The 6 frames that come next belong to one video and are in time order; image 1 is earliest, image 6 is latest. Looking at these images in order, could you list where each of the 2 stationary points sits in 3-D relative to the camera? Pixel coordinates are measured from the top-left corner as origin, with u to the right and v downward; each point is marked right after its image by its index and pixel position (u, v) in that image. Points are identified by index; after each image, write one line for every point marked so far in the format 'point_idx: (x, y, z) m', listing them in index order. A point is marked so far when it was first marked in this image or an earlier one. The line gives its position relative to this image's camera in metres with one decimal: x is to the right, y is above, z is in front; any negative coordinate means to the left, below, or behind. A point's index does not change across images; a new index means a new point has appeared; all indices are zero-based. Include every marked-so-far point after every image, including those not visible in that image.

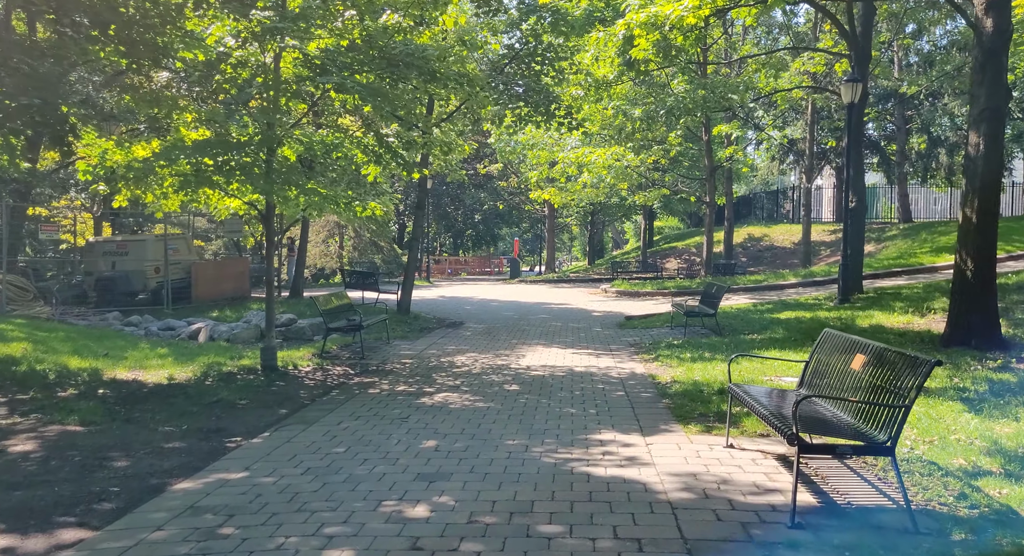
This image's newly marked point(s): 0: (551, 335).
0: (+0.7, -1.0, +12.8) m
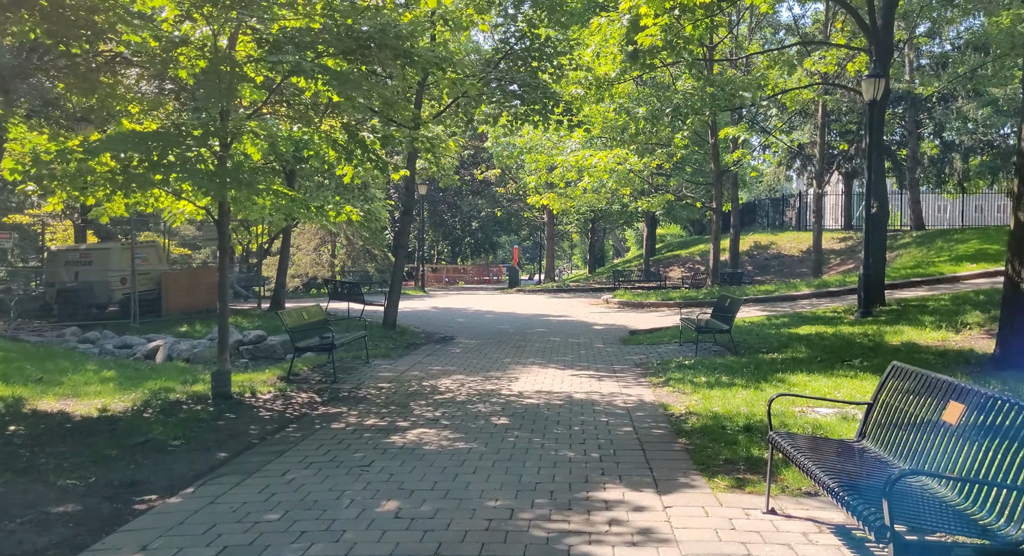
0: (+0.6, -1.1, +11.7) m
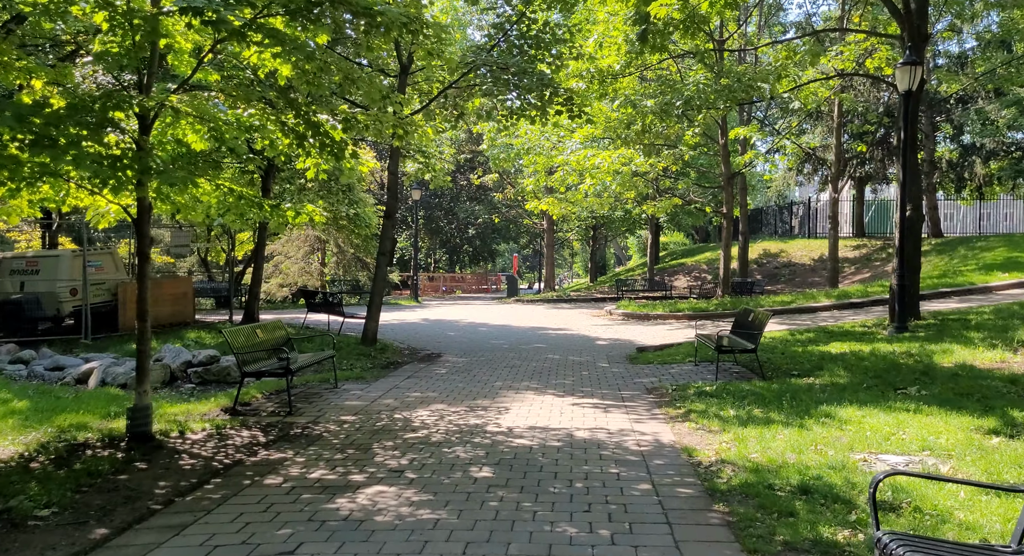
0: (+0.5, -1.3, +10.2) m
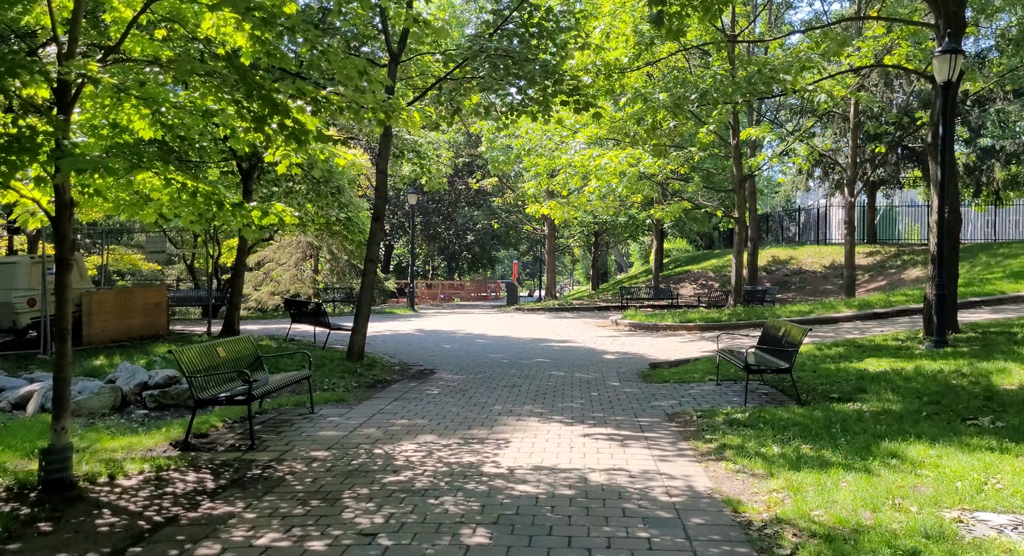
0: (+0.5, -1.4, +9.1) m
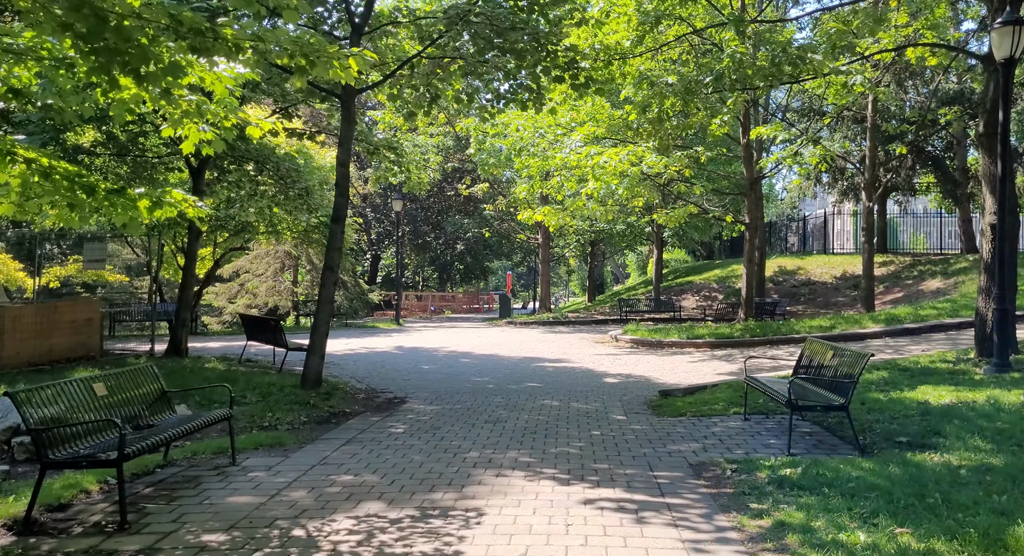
0: (+0.3, -1.5, +7.4) m
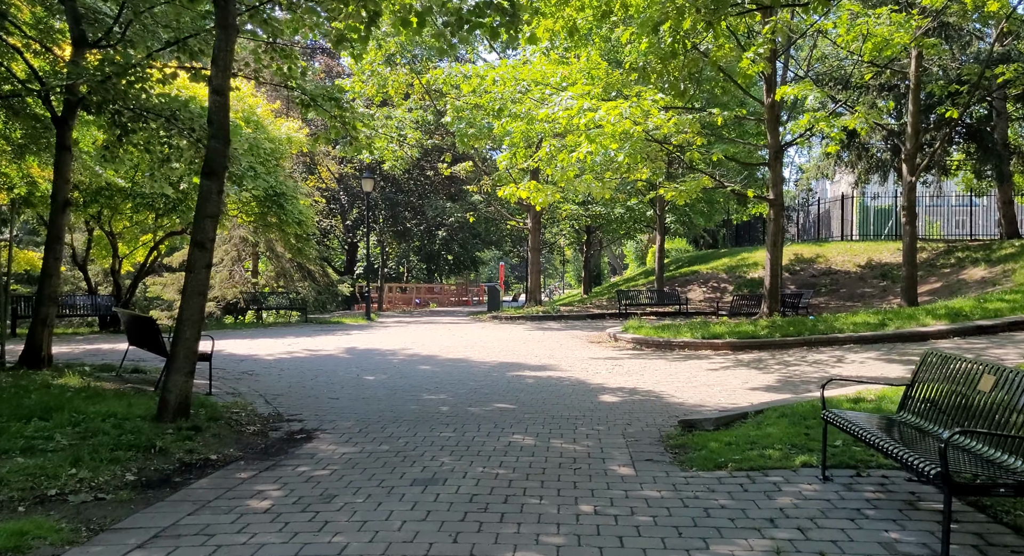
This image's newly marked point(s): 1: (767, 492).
0: (-0.1, -1.4, +4.4) m
1: (+1.6, -1.3, +4.8) m
